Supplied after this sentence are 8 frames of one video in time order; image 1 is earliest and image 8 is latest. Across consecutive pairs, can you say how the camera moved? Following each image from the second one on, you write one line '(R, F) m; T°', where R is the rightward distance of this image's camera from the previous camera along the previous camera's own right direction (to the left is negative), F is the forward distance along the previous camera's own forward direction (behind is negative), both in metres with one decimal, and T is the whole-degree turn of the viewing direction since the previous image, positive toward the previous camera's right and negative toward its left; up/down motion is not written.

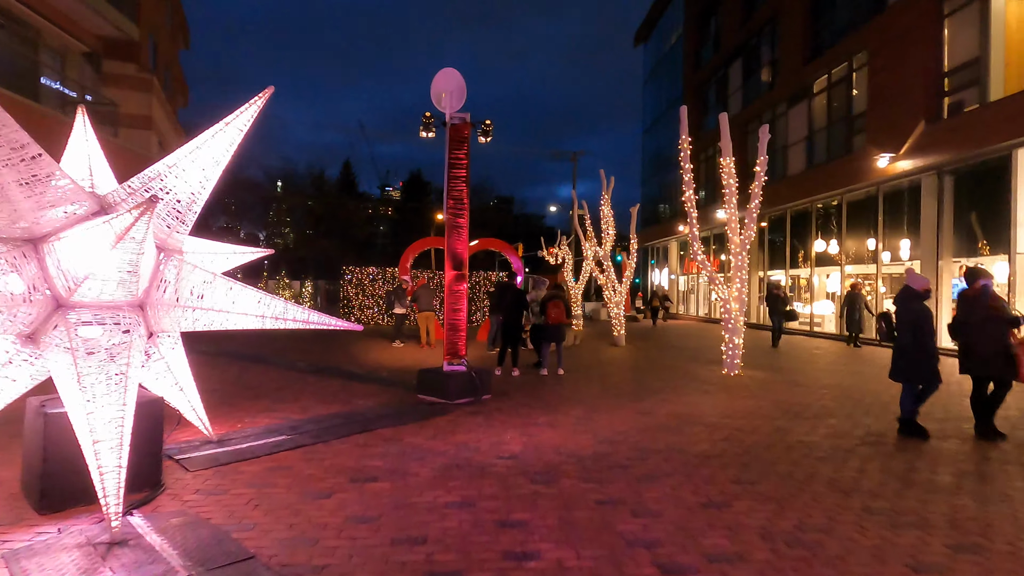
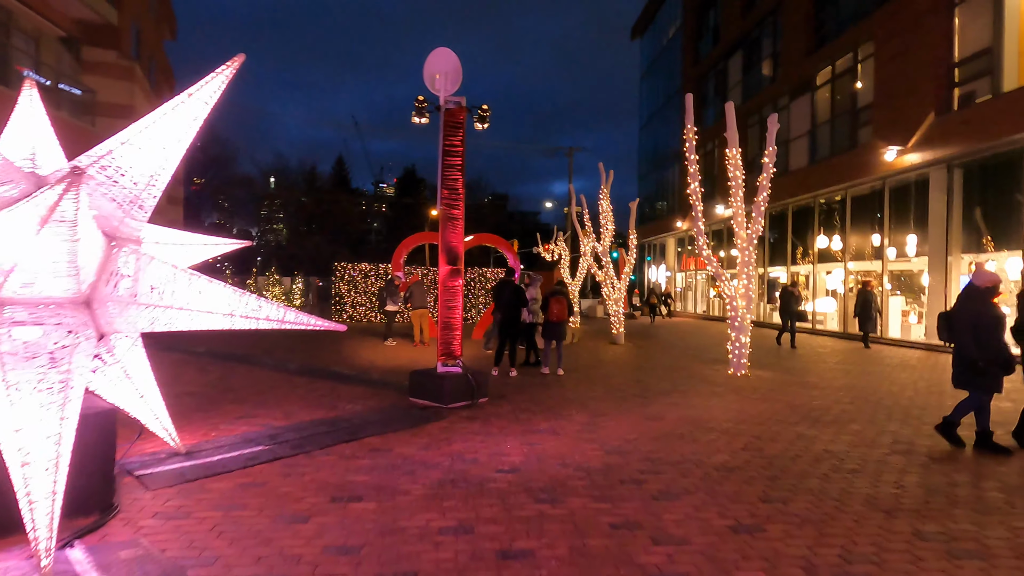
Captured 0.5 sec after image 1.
(-0.1, +0.5) m; +1°
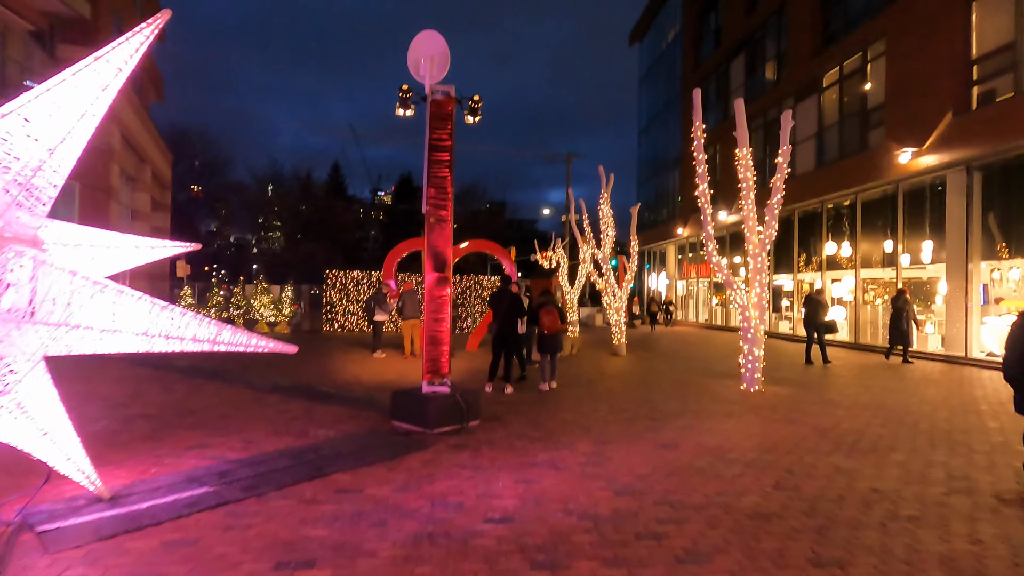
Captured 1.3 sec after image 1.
(0.0, +0.8) m; 0°
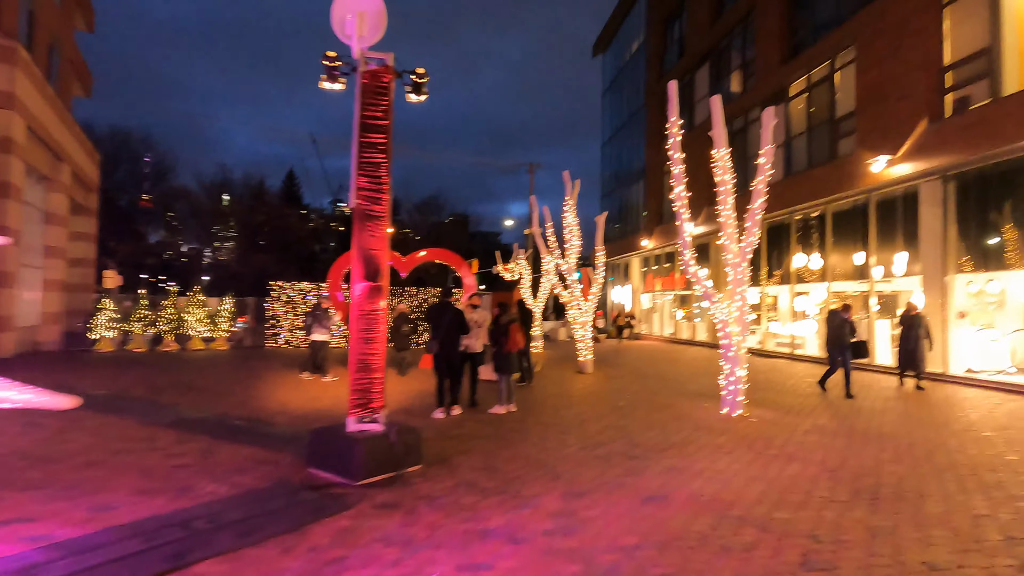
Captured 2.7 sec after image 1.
(+0.1, +1.3) m; +4°
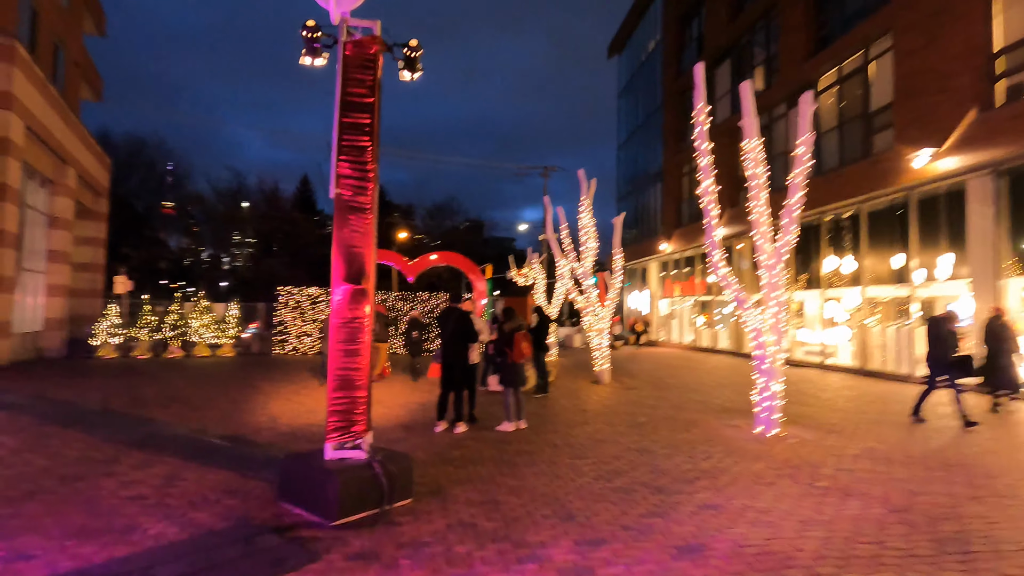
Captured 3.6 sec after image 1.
(+0.1, +0.8) m; -2°
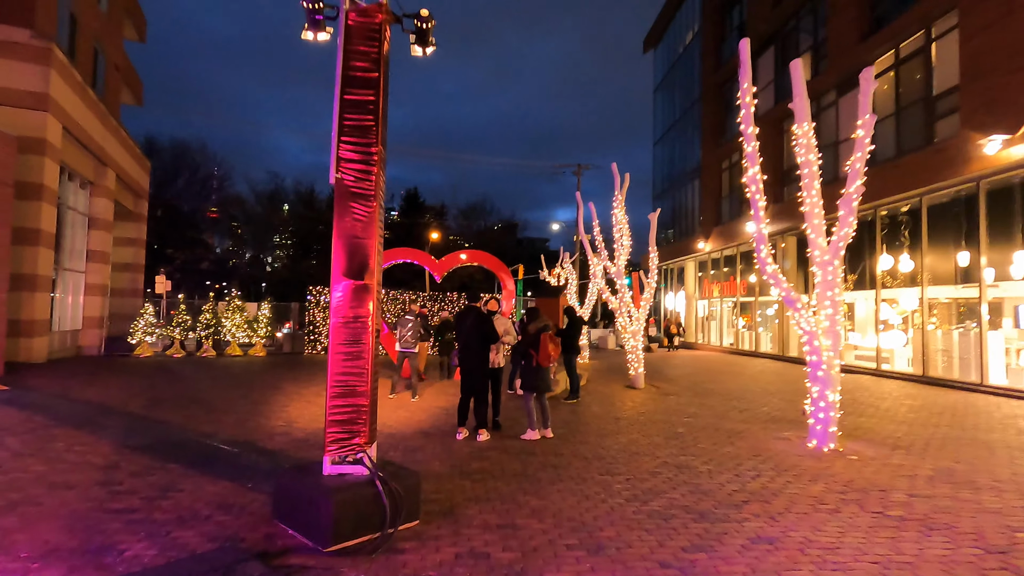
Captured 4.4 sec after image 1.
(+0.1, +0.6) m; -4°
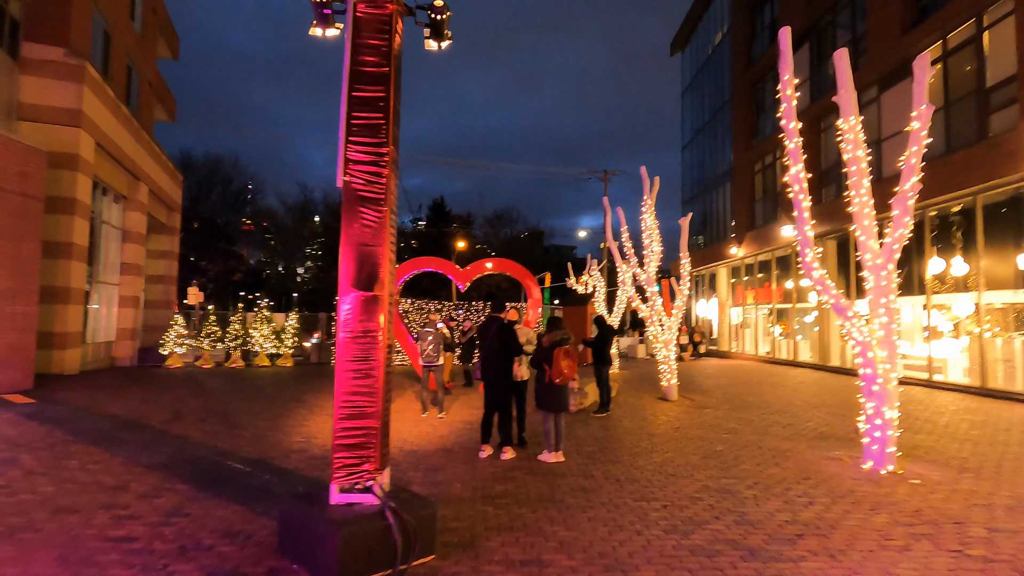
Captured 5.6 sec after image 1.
(0.0, +0.4) m; -3°
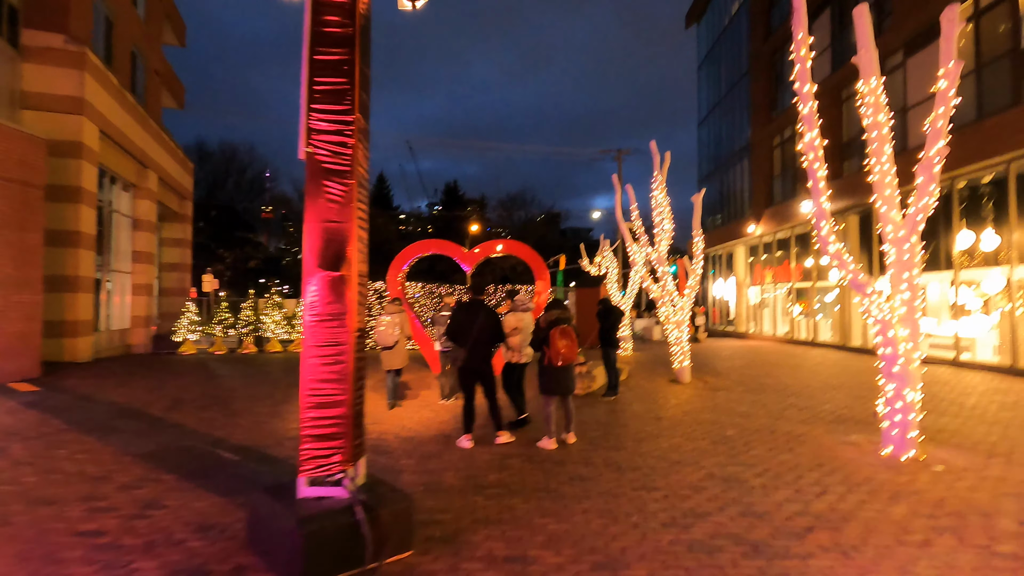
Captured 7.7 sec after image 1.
(+0.3, +0.3) m; -2°
